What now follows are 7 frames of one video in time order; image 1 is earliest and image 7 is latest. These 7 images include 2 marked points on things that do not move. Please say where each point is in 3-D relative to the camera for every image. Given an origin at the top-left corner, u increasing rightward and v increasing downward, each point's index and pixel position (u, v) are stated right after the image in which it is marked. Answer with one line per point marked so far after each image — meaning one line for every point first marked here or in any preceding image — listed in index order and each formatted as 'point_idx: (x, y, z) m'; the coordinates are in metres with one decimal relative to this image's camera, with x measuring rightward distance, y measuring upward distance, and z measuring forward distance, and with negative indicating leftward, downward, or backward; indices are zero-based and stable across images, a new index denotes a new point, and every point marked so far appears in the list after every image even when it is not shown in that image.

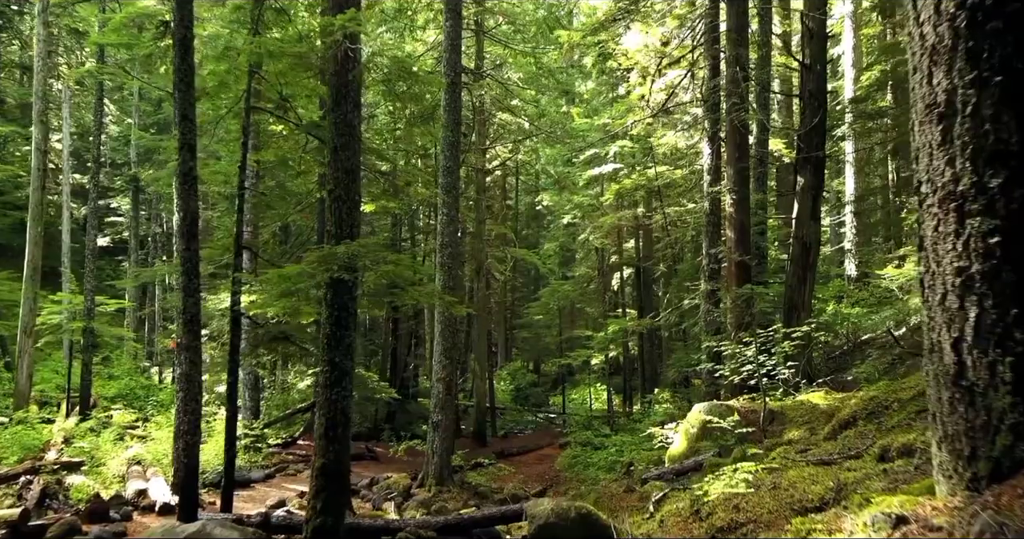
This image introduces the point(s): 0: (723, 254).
0: (+3.4, +0.2, +11.8) m
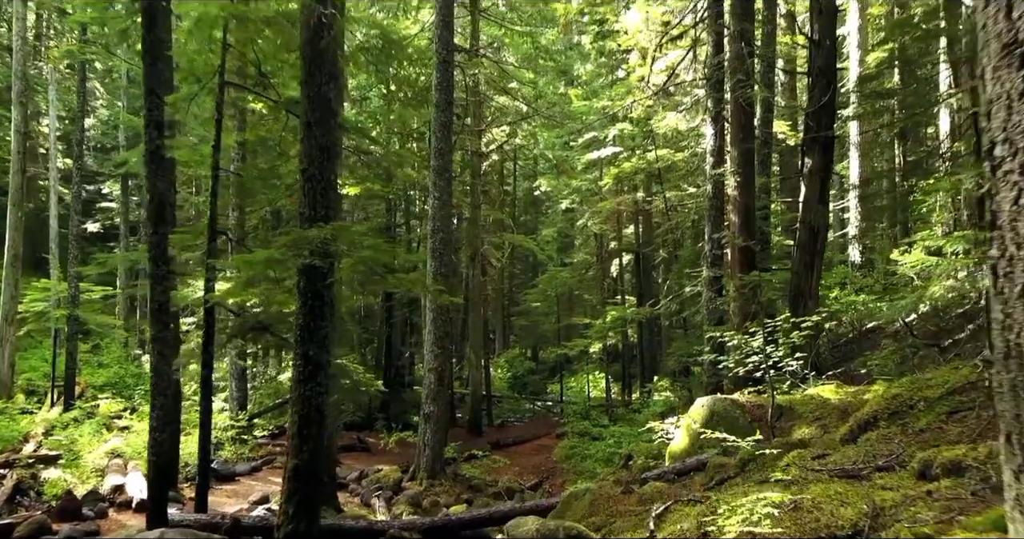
0: (+3.3, +0.5, +11.2) m
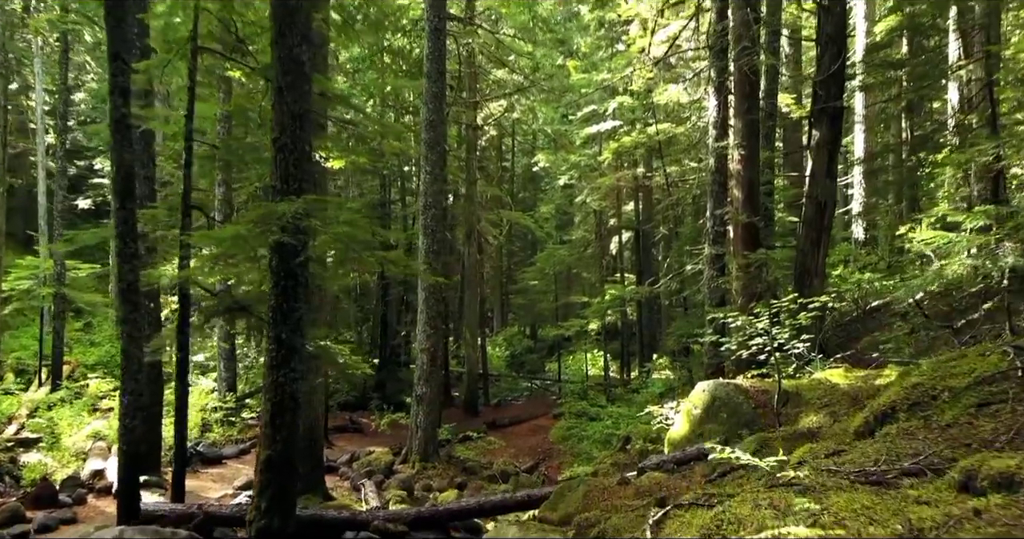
0: (+3.2, +0.8, +10.8) m
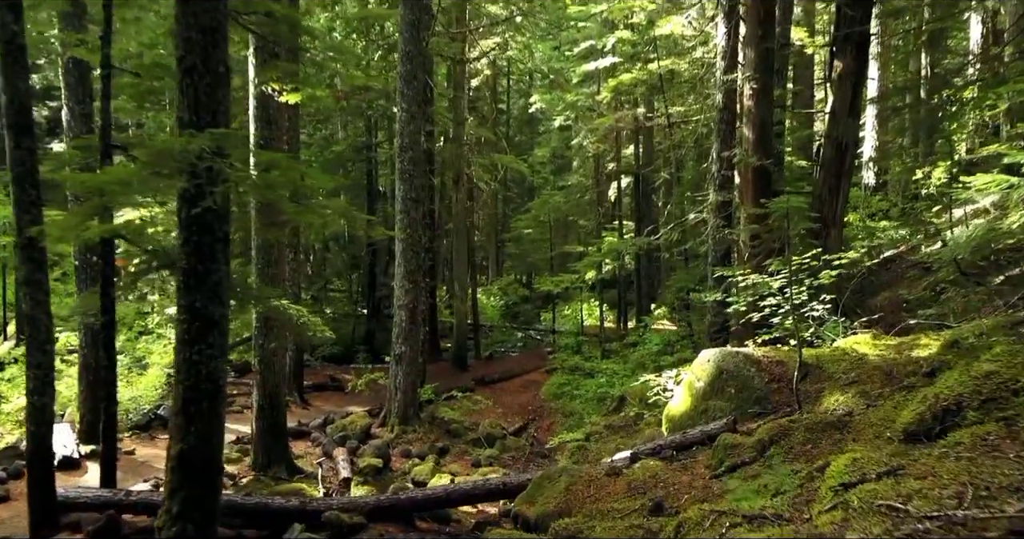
0: (+3.0, +1.5, +9.7) m
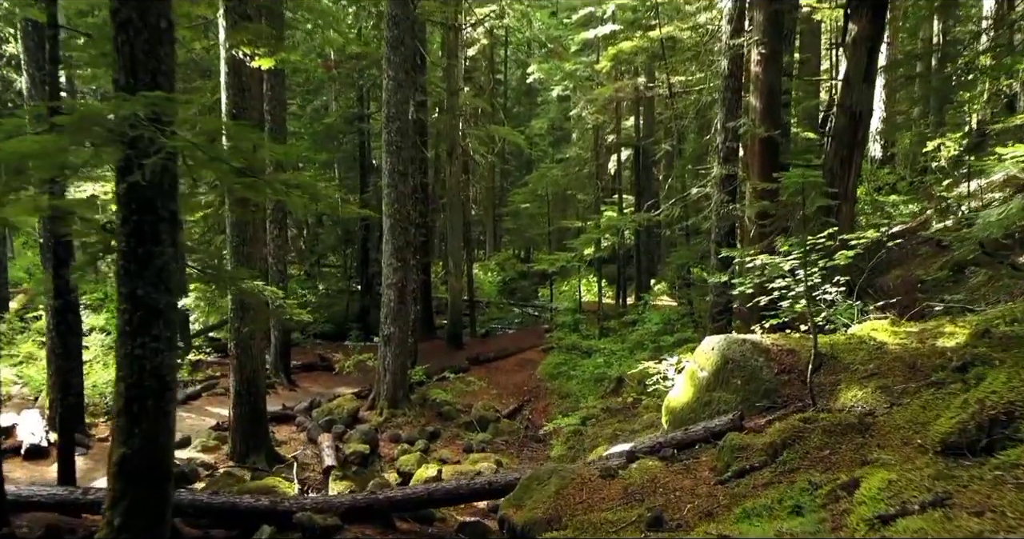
0: (+2.9, +1.8, +9.1) m
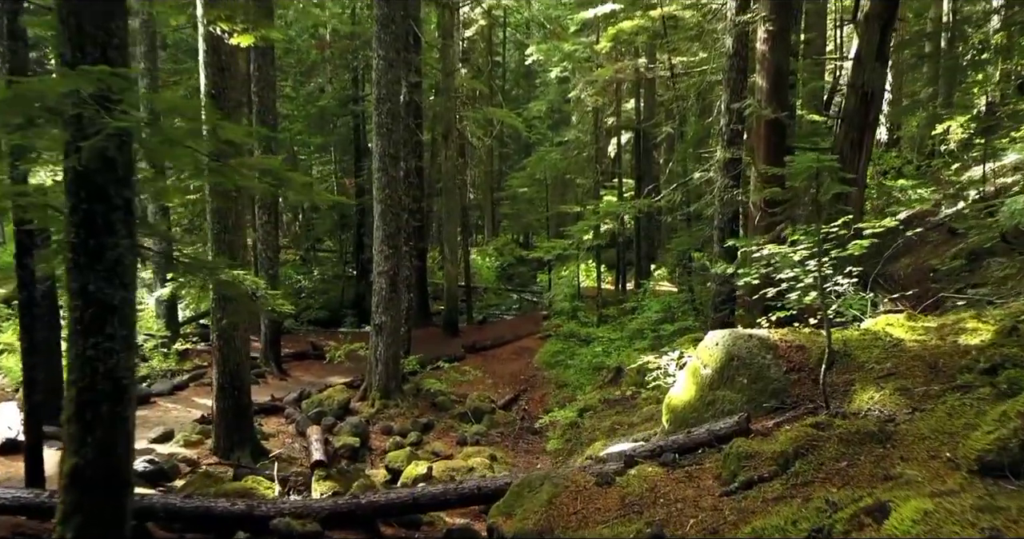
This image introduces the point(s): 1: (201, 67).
0: (+2.8, +1.9, +8.7) m
1: (-3.2, +2.1, +7.5) m
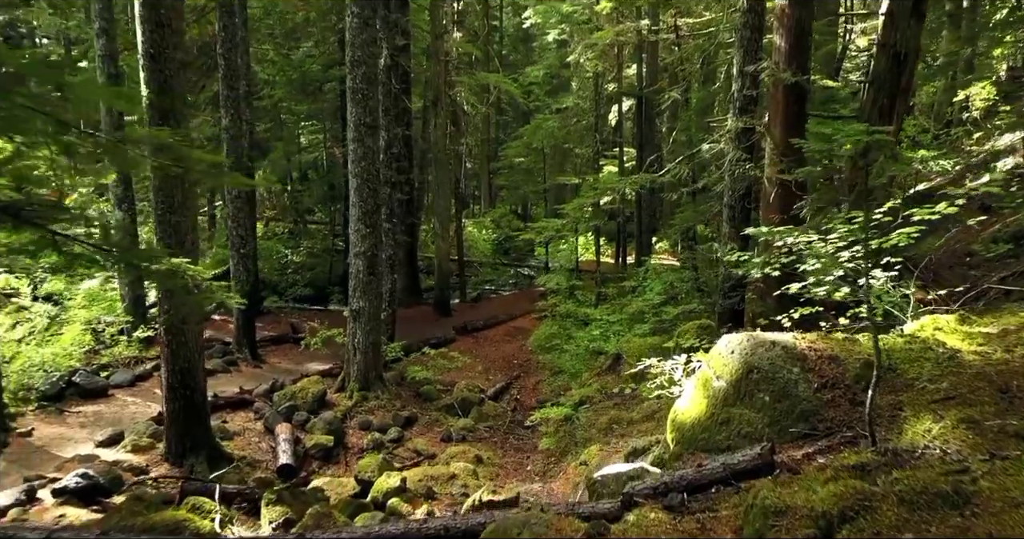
0: (+2.7, +2.1, +7.7) m
1: (-3.4, +2.2, +6.6) m
